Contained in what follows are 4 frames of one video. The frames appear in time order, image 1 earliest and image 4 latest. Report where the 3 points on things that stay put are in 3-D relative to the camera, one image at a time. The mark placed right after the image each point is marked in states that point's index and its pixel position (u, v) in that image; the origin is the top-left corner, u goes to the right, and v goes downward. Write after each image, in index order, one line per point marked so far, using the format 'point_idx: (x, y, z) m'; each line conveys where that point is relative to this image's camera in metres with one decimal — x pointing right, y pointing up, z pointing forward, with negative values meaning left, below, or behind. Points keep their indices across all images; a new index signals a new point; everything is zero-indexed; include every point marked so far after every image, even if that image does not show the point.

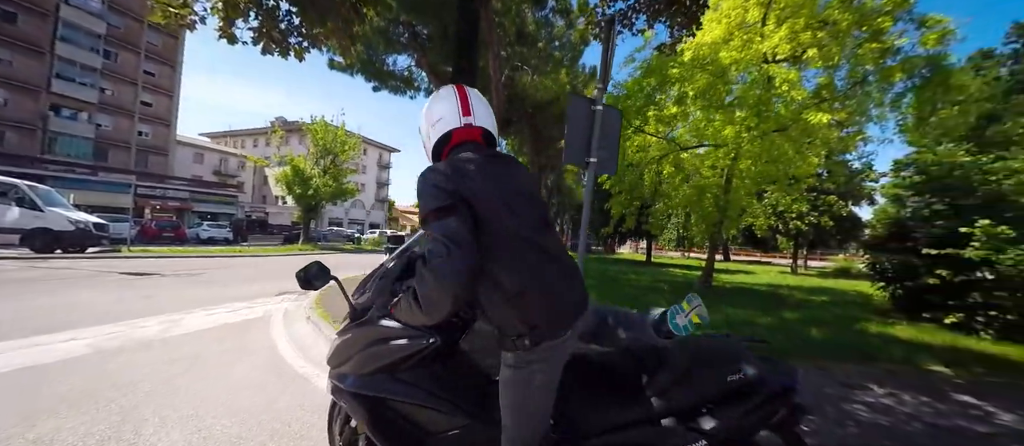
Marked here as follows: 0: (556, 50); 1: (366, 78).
0: (+1.3, +5.3, +10.9) m
1: (-4.1, +4.0, +9.8) m
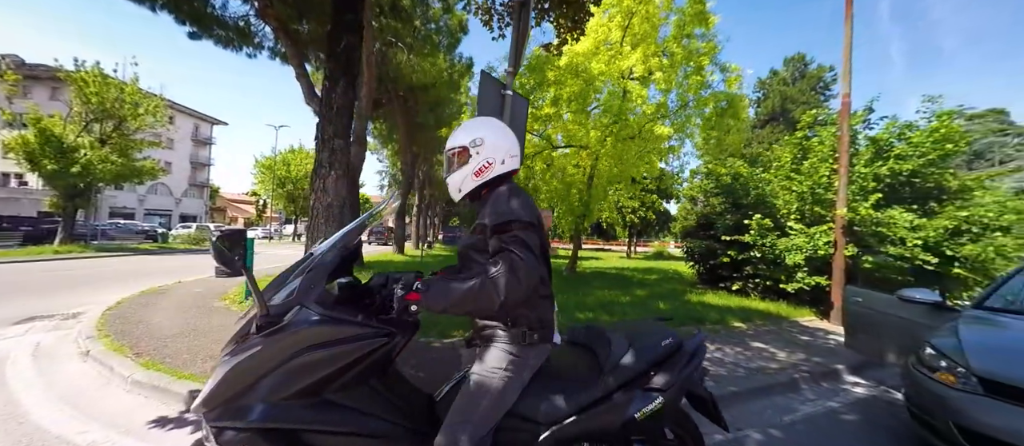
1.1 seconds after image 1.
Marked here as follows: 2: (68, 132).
0: (-2.3, +5.5, +10.2) m
1: (-6.9, +4.2, +7.3) m
2: (-21.6, +4.4, +17.2) m
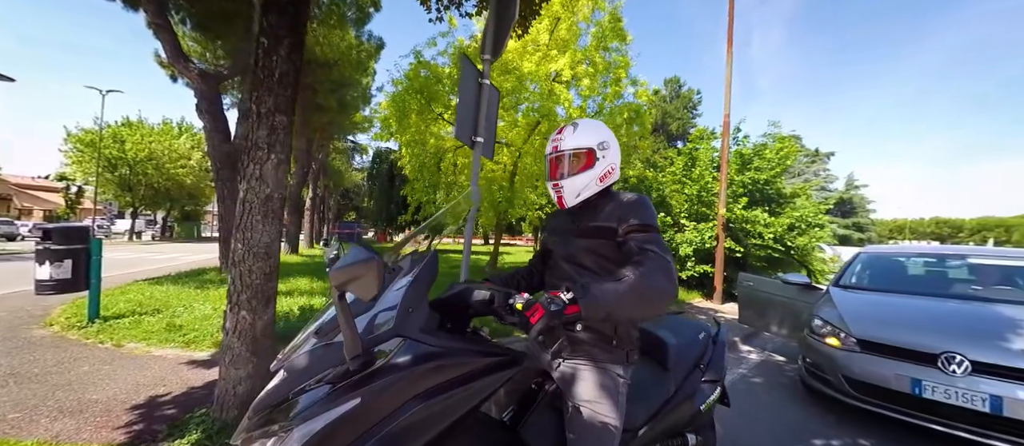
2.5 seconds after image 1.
0: (-4.3, +5.6, +9.0) m
1: (-7.9, +4.3, +5.0) m
2: (-24.8, +4.6, +10.3) m
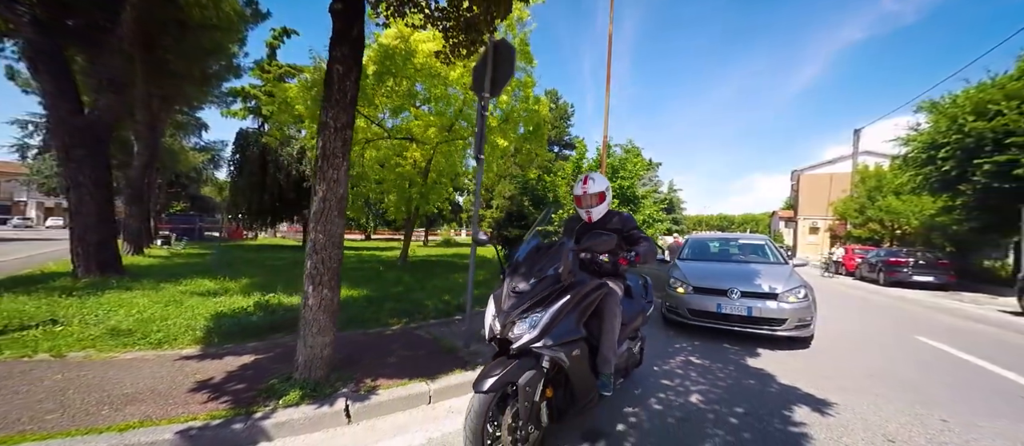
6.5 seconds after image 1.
0: (-6.1, +5.8, +8.3) m
1: (-8.1, +4.4, +3.2) m
2: (-25.8, +4.8, +2.3) m
